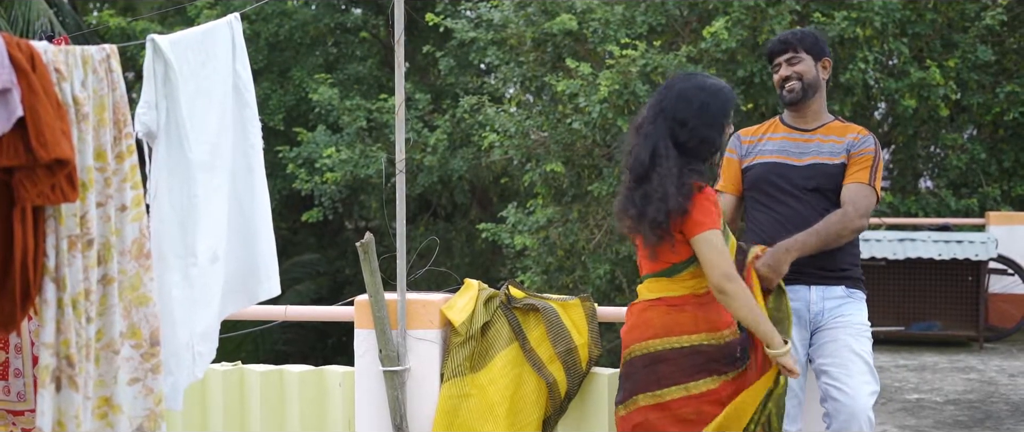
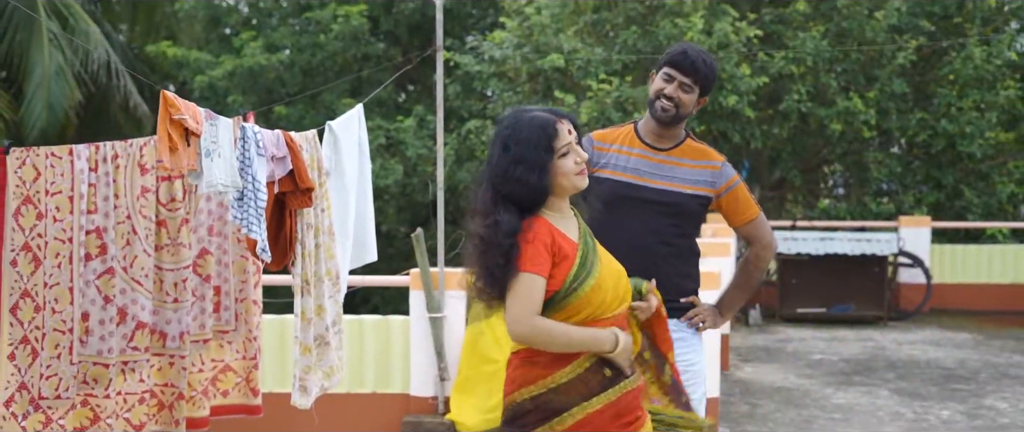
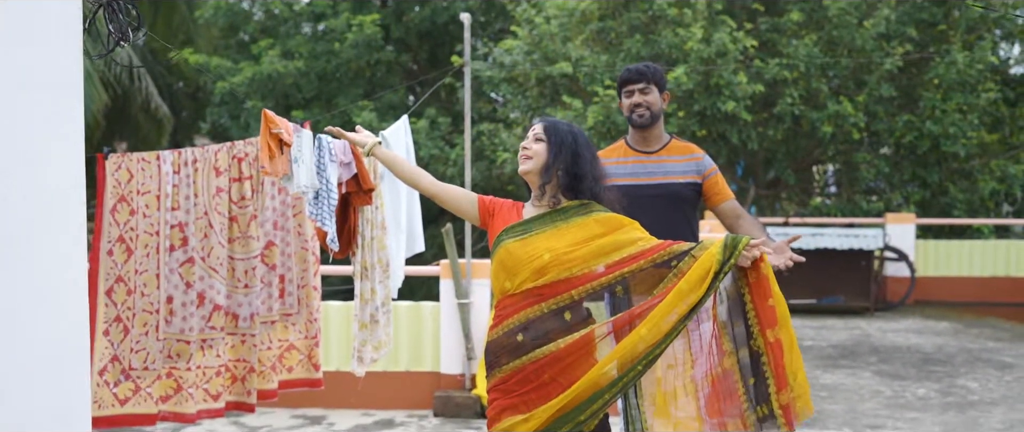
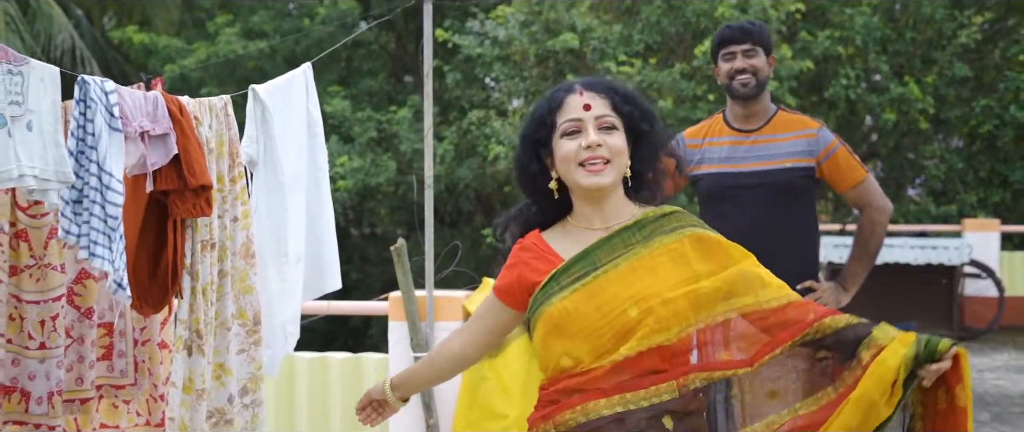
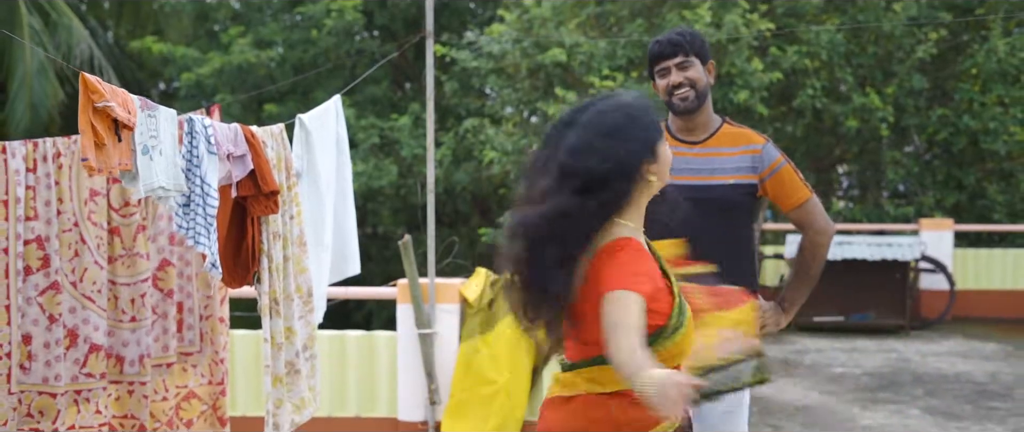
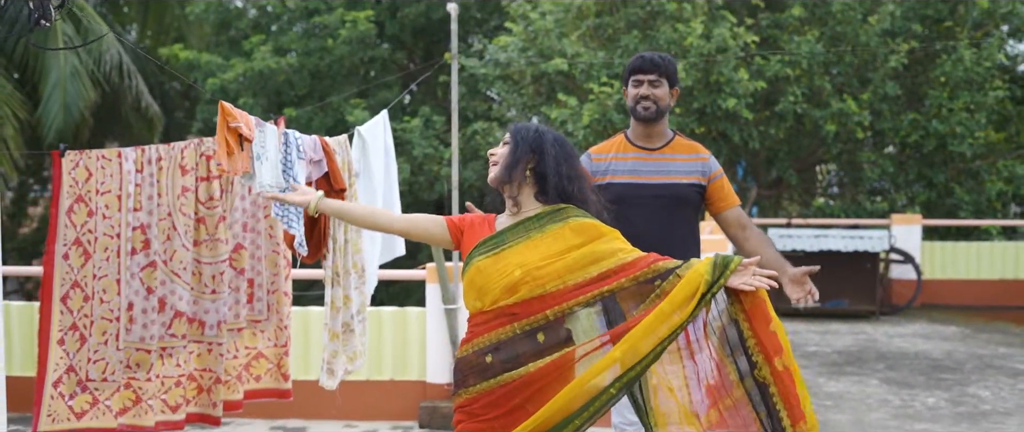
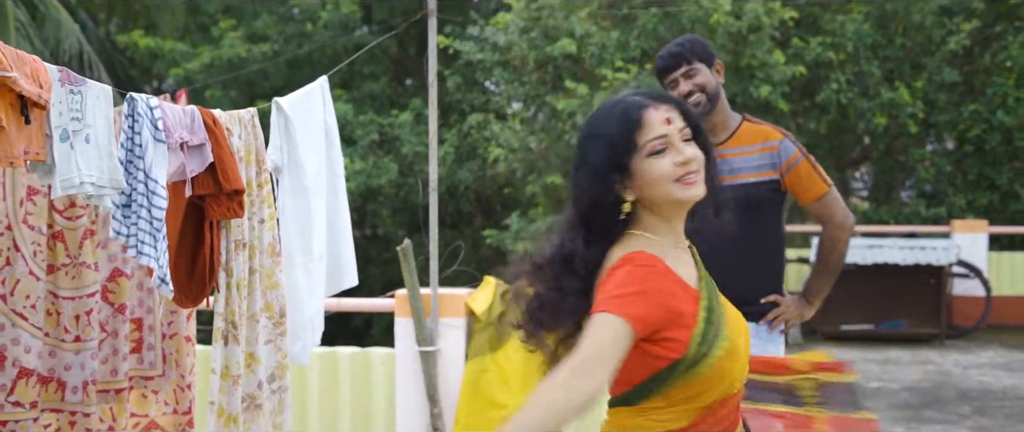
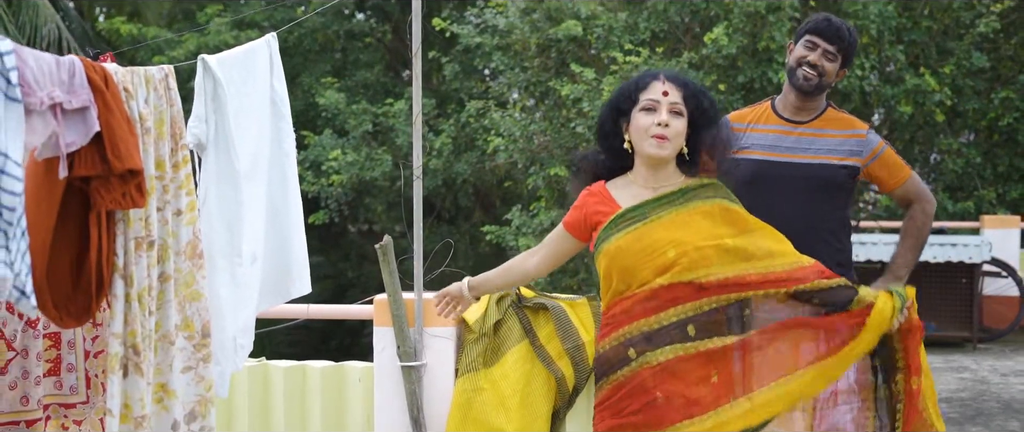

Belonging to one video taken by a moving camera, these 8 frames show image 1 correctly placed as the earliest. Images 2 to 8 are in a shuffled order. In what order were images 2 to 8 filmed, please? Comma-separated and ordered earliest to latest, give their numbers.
8, 4, 7, 5, 2, 6, 3
